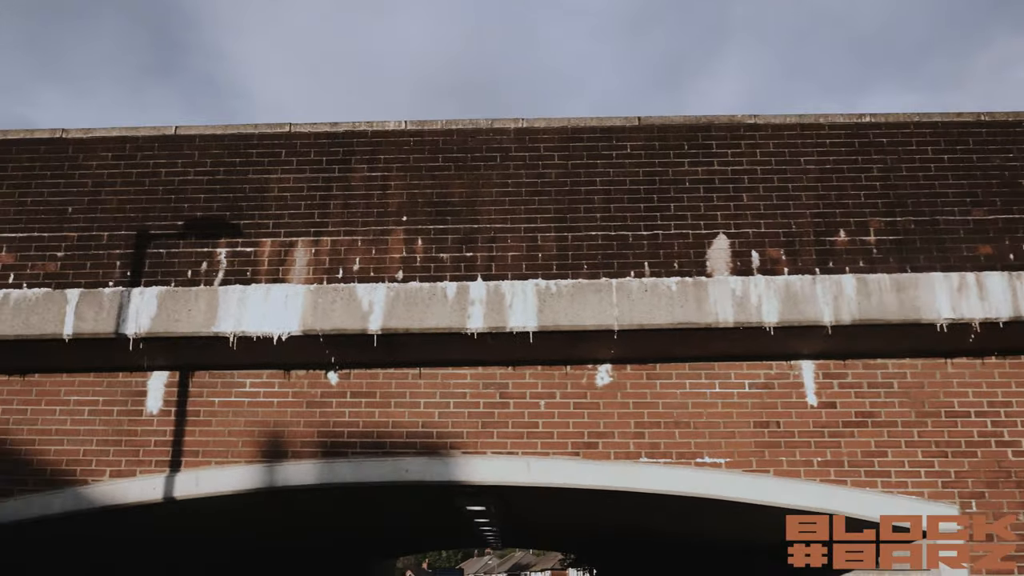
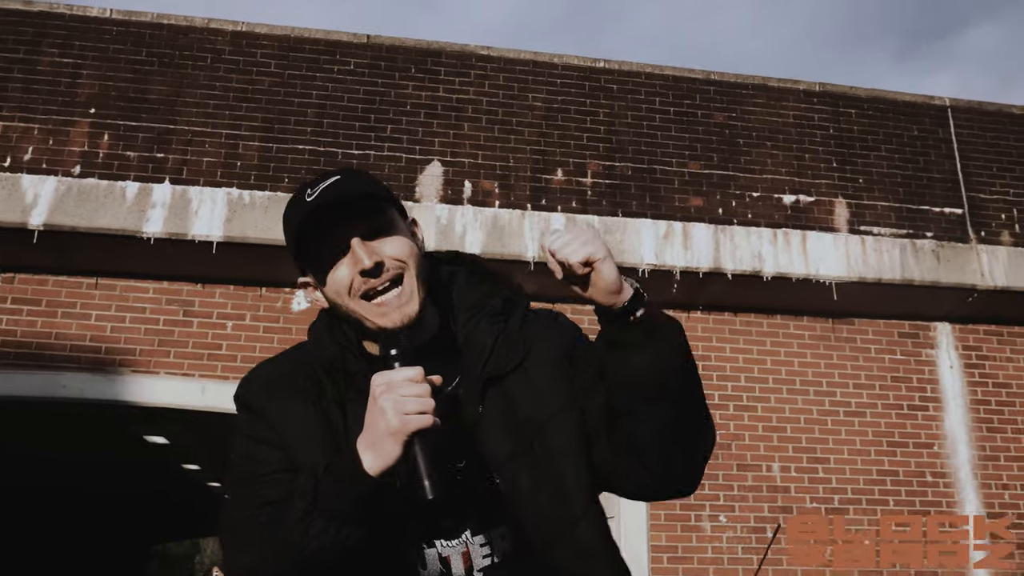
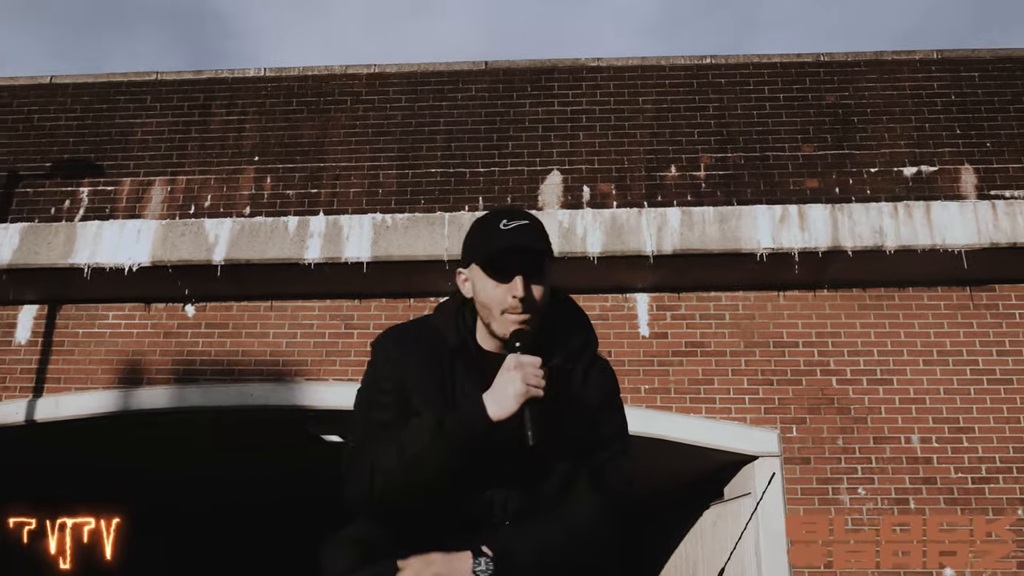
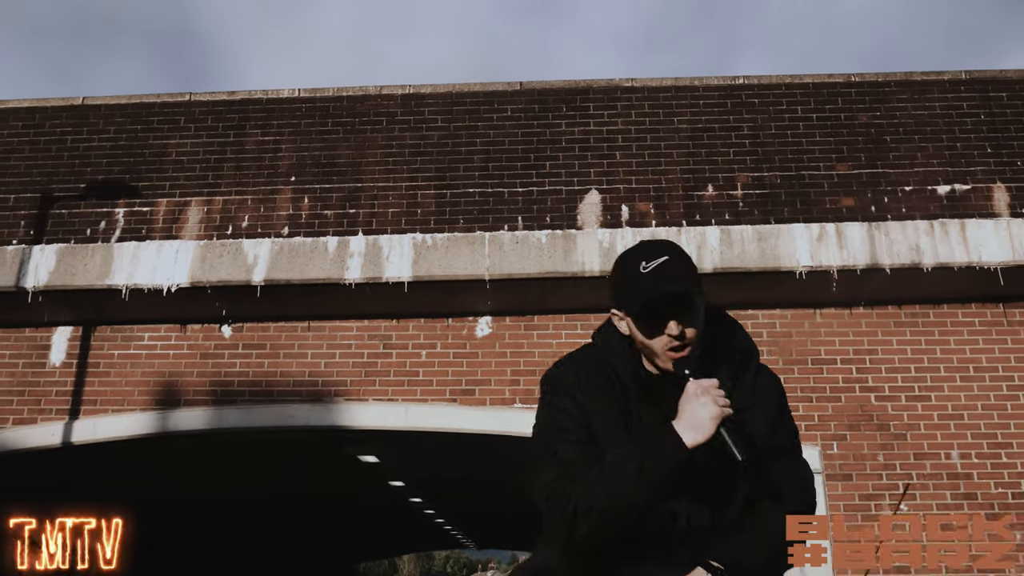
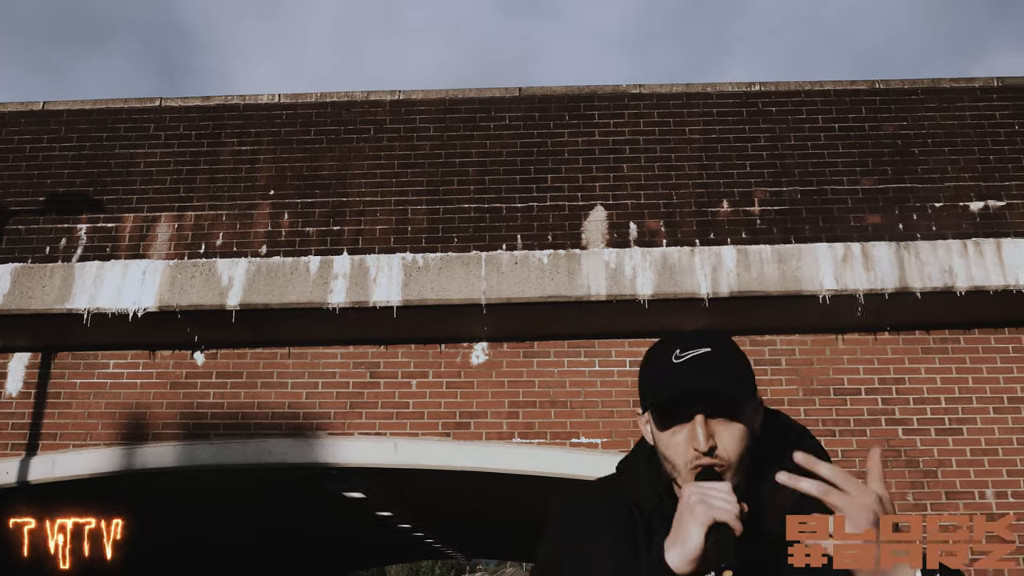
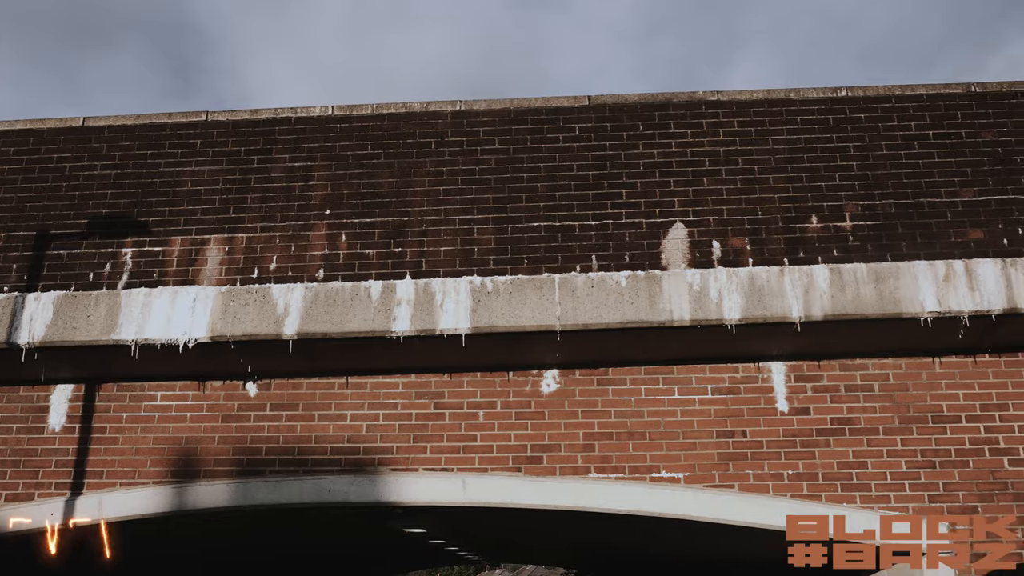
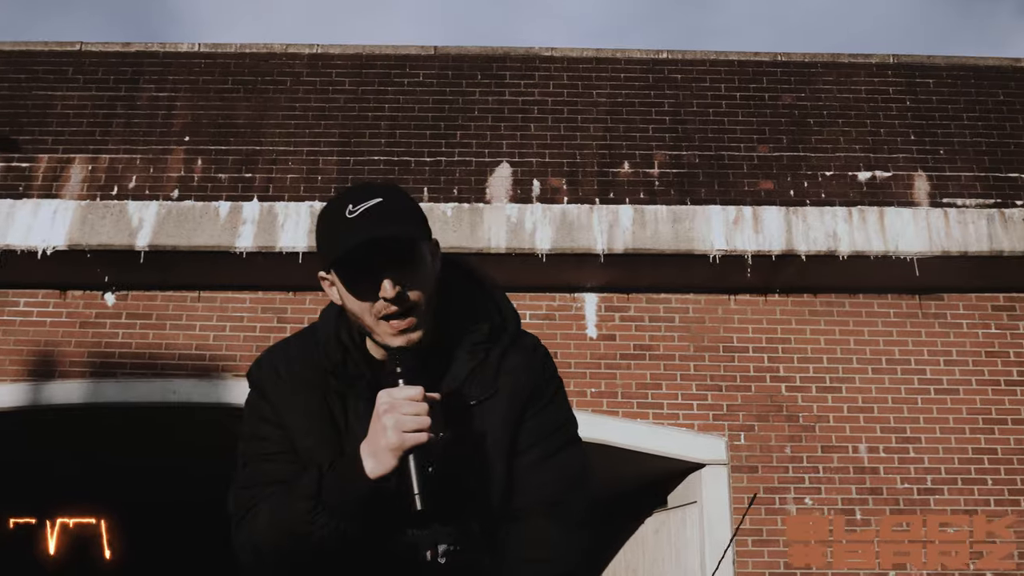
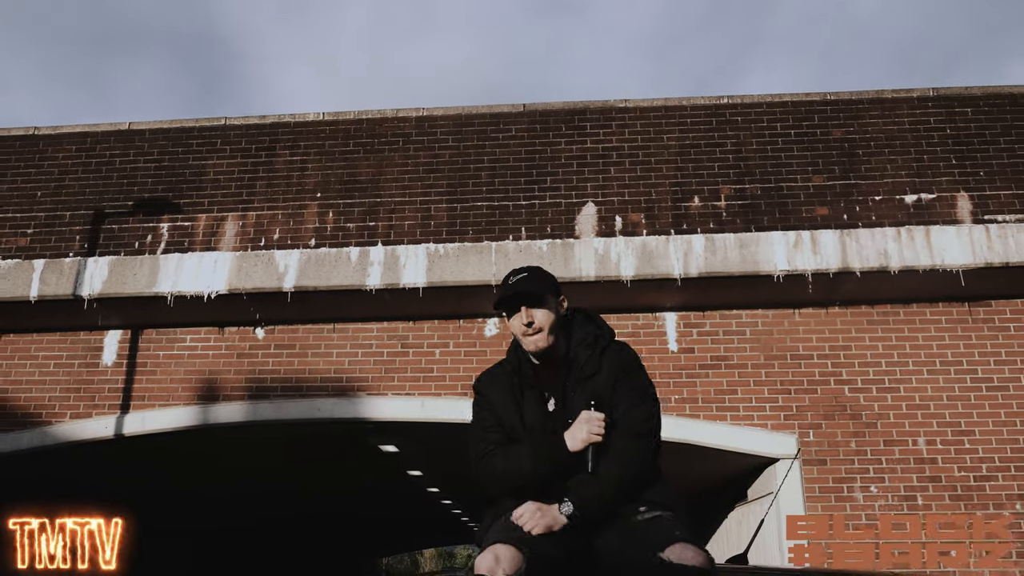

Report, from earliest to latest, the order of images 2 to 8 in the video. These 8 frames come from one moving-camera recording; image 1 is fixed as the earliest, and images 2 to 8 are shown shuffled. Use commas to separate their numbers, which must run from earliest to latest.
6, 5, 4, 8, 3, 7, 2
